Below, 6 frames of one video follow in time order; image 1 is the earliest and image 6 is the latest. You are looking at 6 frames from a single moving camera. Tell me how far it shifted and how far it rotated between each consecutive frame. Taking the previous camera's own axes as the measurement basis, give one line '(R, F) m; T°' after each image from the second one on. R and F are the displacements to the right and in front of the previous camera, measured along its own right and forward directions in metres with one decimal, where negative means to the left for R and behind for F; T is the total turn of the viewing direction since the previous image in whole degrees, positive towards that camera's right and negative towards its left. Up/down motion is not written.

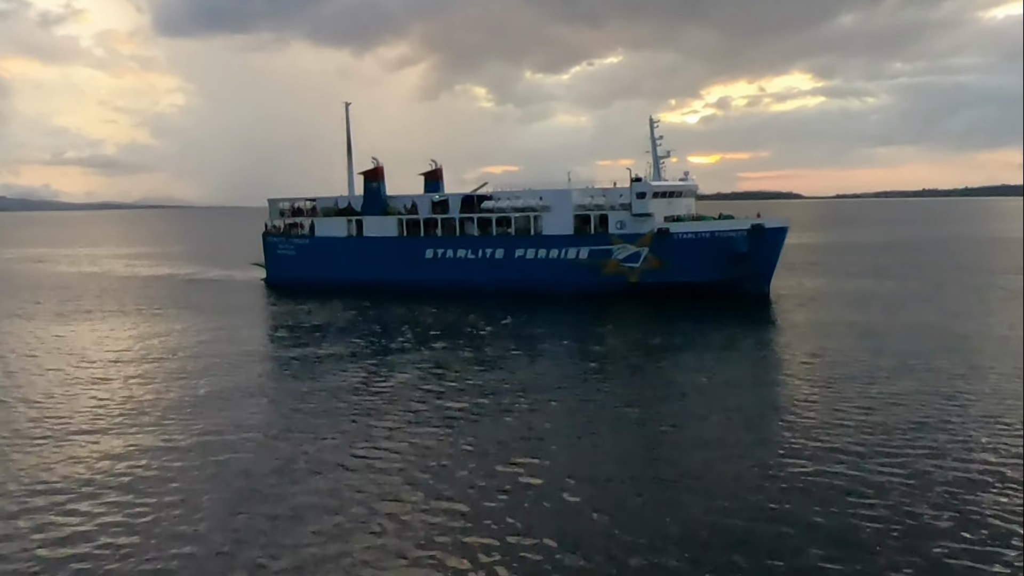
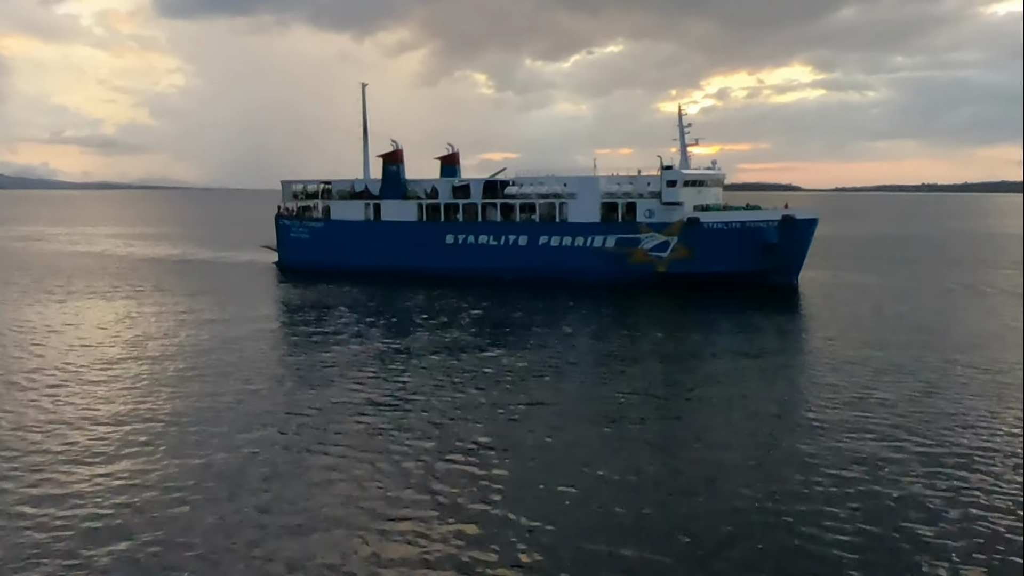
(-1.0, +0.5) m; 0°
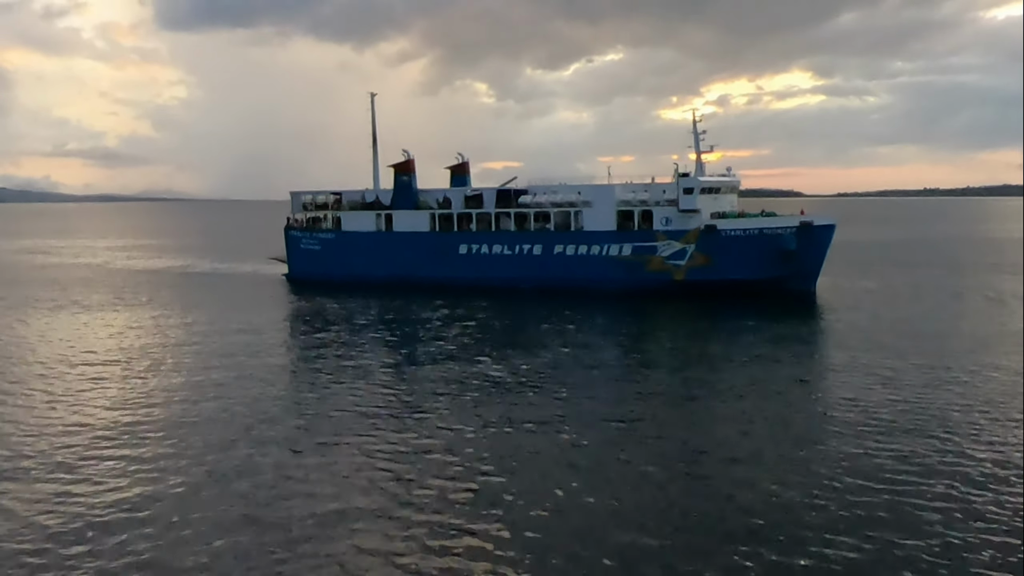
(-0.5, +0.2) m; 0°
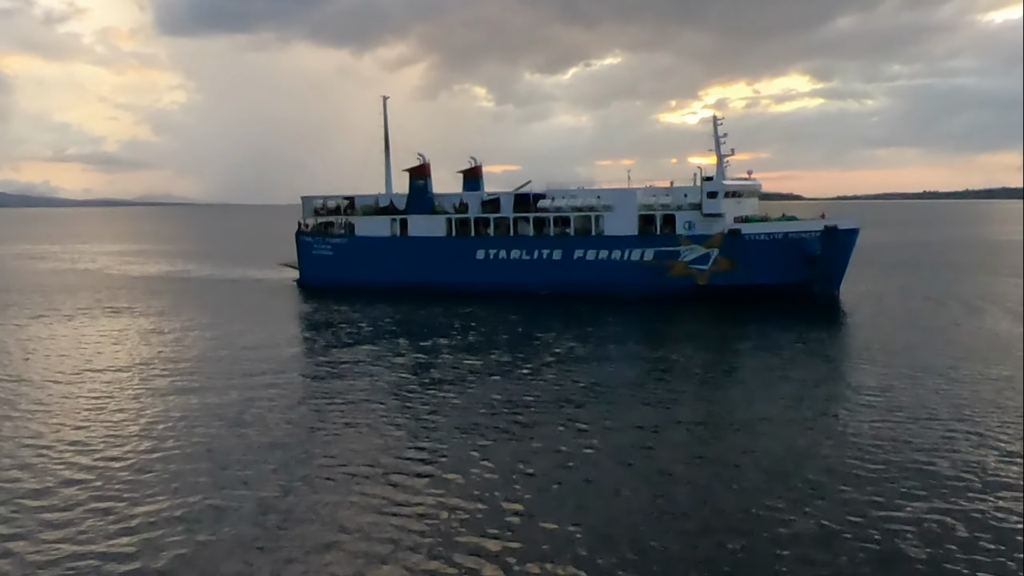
(-0.7, +0.3) m; 0°
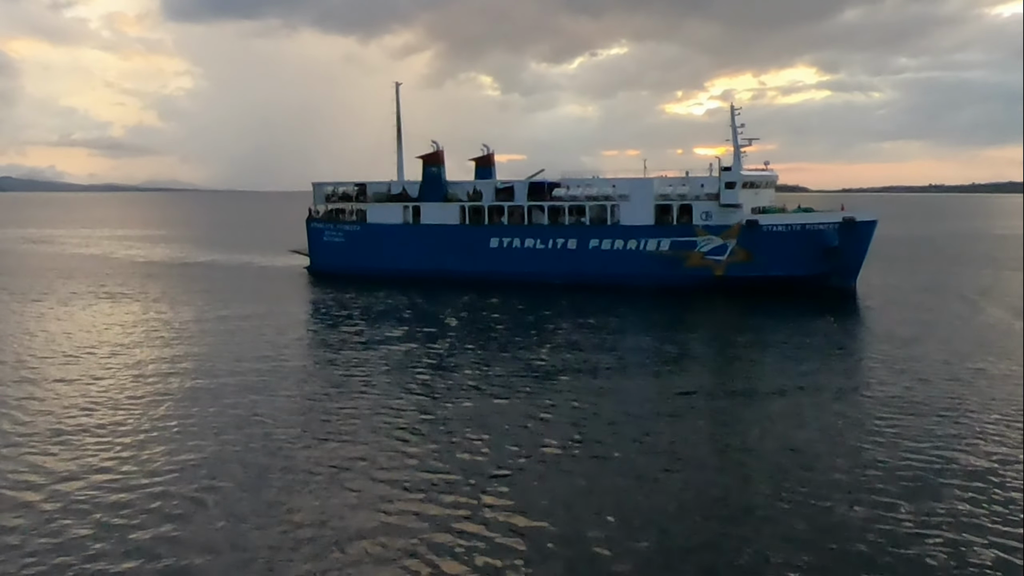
(-0.4, +0.1) m; 0°
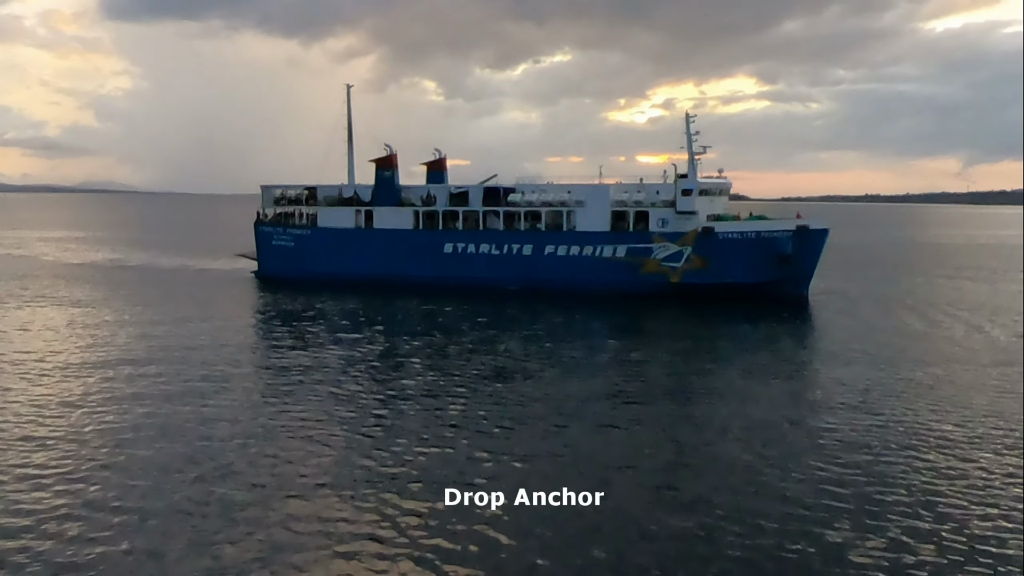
(-0.2, +0.5) m; +4°
